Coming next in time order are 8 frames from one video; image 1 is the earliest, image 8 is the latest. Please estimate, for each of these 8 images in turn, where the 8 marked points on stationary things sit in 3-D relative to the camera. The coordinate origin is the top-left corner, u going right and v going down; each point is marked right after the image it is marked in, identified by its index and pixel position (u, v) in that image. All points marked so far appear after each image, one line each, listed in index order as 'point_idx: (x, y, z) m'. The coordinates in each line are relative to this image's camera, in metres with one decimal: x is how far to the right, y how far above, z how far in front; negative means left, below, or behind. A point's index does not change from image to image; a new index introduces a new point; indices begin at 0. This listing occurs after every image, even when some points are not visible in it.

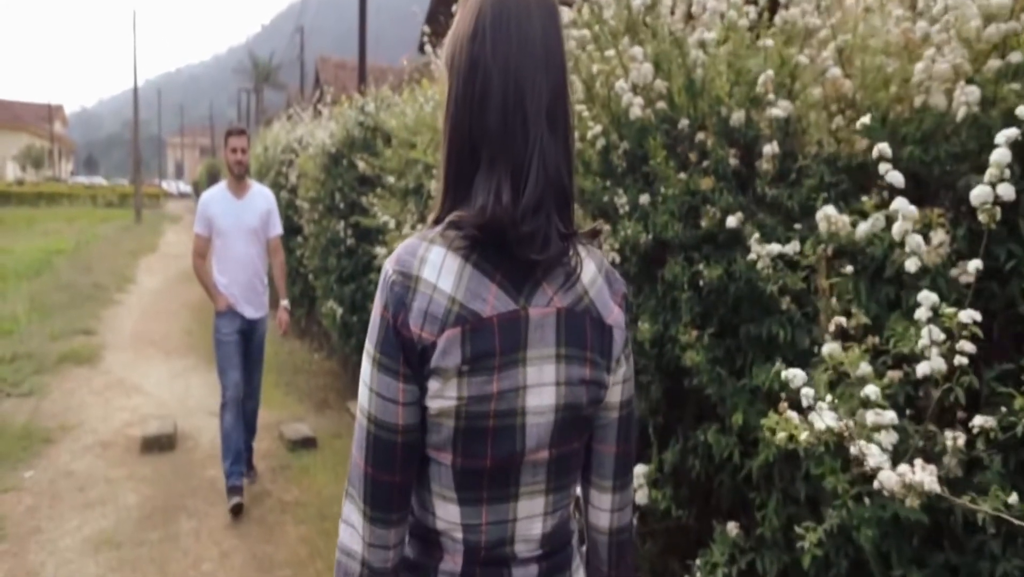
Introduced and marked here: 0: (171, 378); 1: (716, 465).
0: (-6.6, -1.7, +11.6) m
1: (+1.3, -1.1, +3.7) m
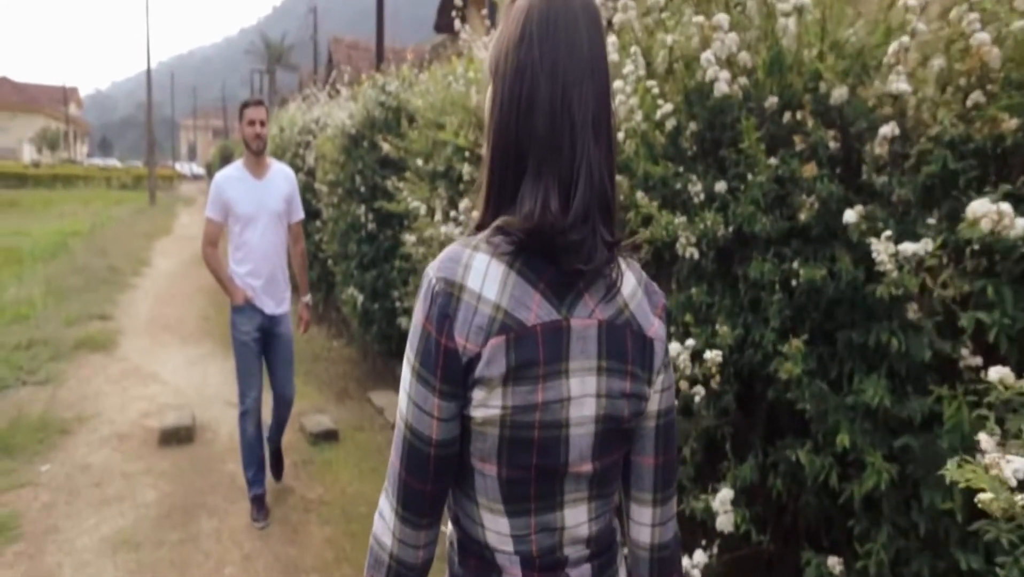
0: (-6.2, -1.5, +11.4) m
1: (+1.6, -1.1, +3.3) m
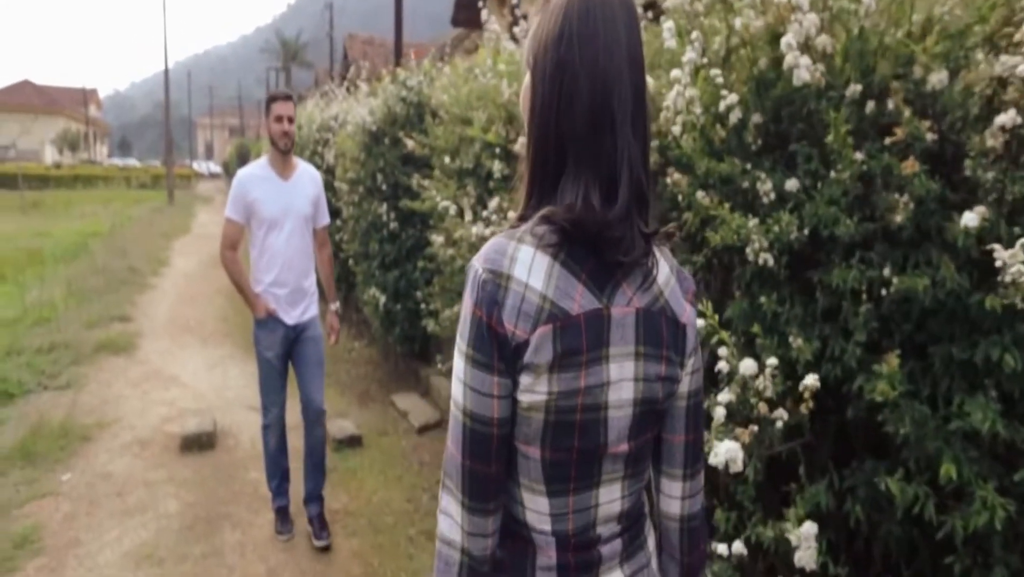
0: (-5.7, -1.5, +11.3) m
1: (+1.9, -1.1, +3.0) m
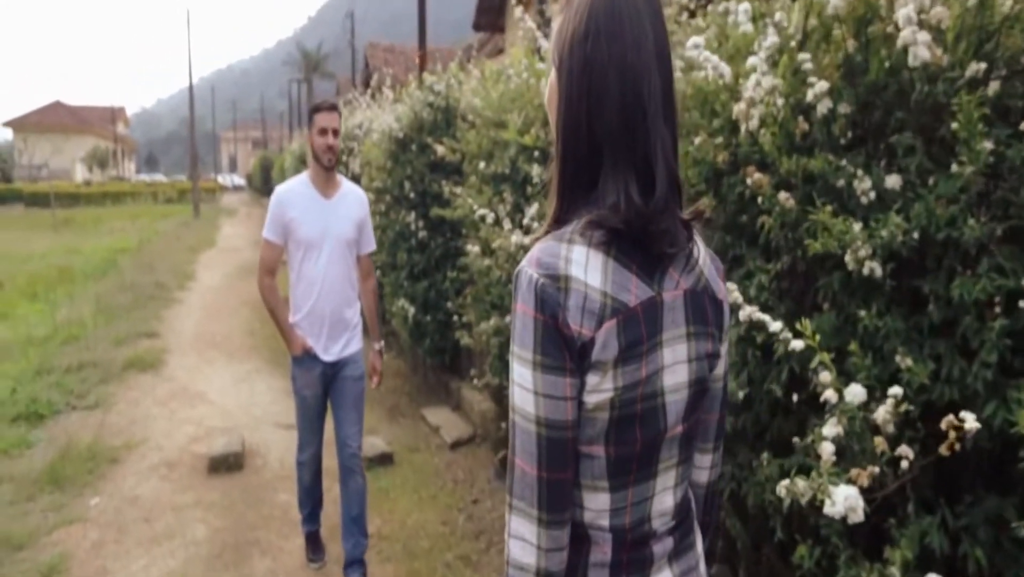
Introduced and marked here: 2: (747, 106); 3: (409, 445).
0: (-5.1, -1.8, +11.1) m
1: (+2.1, -1.2, +2.6) m
2: (+1.3, +0.9, +3.1) m
3: (-1.5, -2.3, +8.7) m
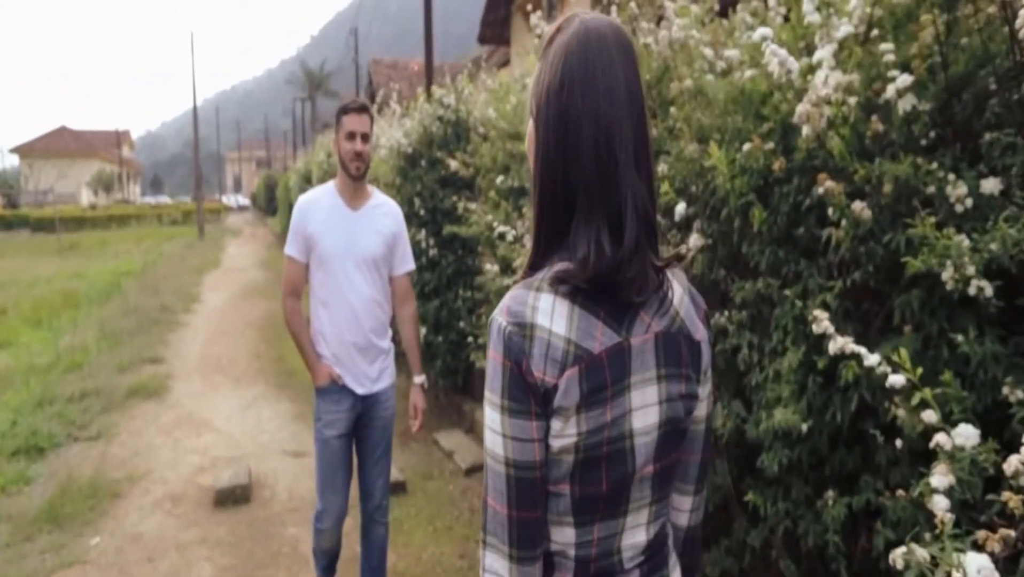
0: (-4.9, -2.2, +10.8) m
1: (+2.3, -1.2, +2.2) m
2: (+1.4, +0.8, +2.7) m
3: (-1.2, -2.6, +8.3) m
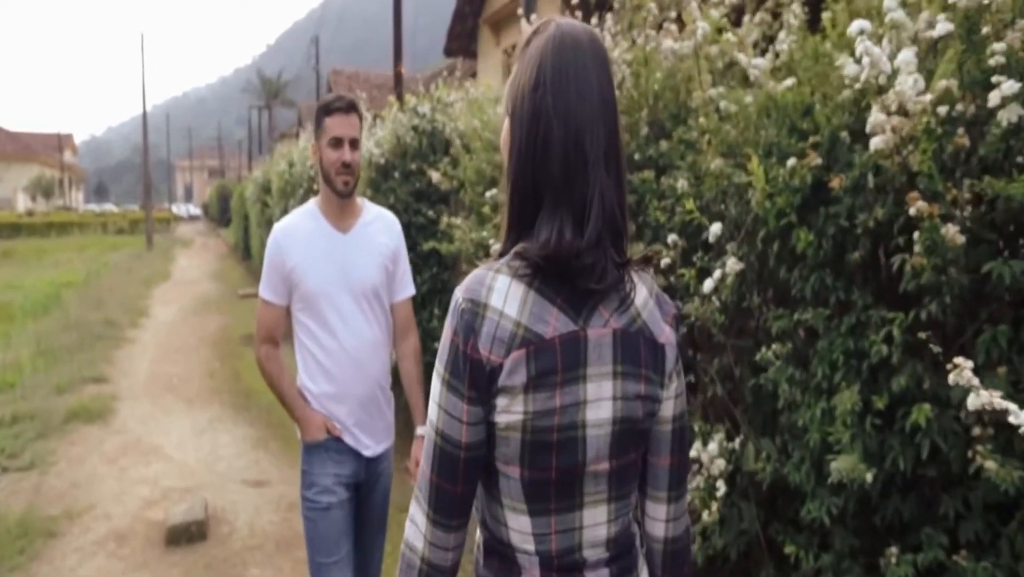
0: (-5.3, -2.4, +10.0) m
1: (+2.5, -1.3, +2.0) m
2: (+1.6, +0.7, +2.5) m
3: (-1.5, -2.8, +7.7) m
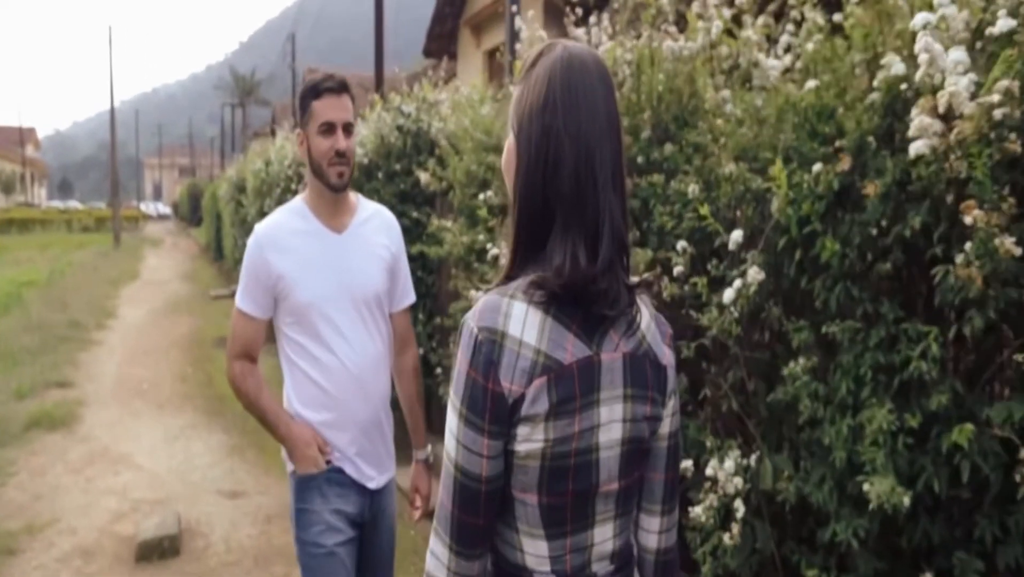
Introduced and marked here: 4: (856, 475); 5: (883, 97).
0: (-5.5, -2.5, +9.6) m
1: (+2.6, -1.4, +1.9) m
2: (+1.7, +0.7, +2.4) m
3: (-1.6, -2.8, +7.5) m
4: (+1.7, -0.9, +2.9) m
5: (+1.7, +0.9, +2.8) m
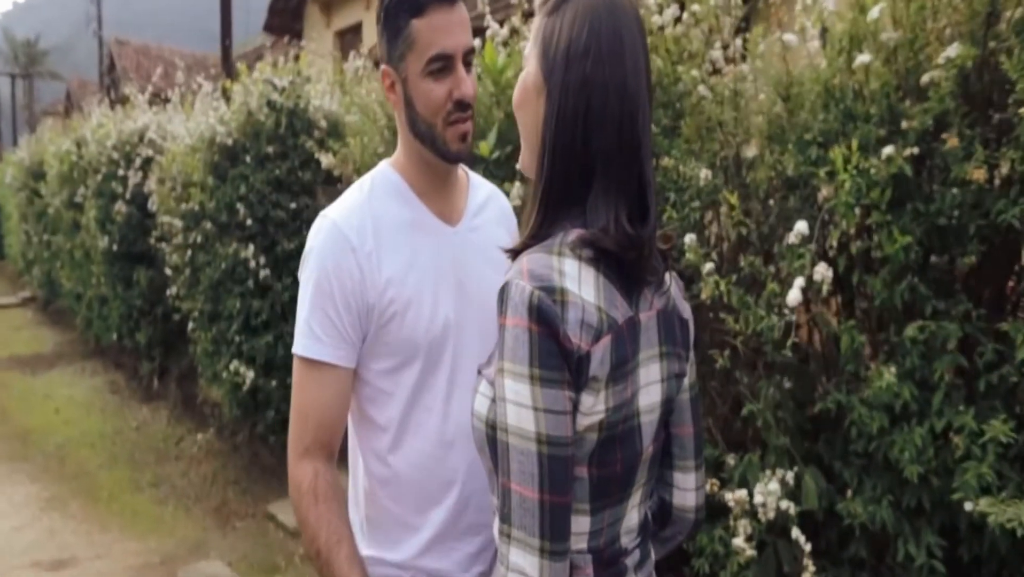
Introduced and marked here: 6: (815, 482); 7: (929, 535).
0: (-6.8, -2.6, +7.2) m
1: (+3.0, -1.4, +1.9) m
2: (+1.9, +0.7, +2.1) m
3: (-2.5, -2.9, +6.2) m
4: (+1.8, -0.9, +2.6) m
5: (+1.9, +0.9, +2.6) m
6: (+1.5, -0.9, +2.9) m
7: (+1.8, -1.1, +2.6) m
